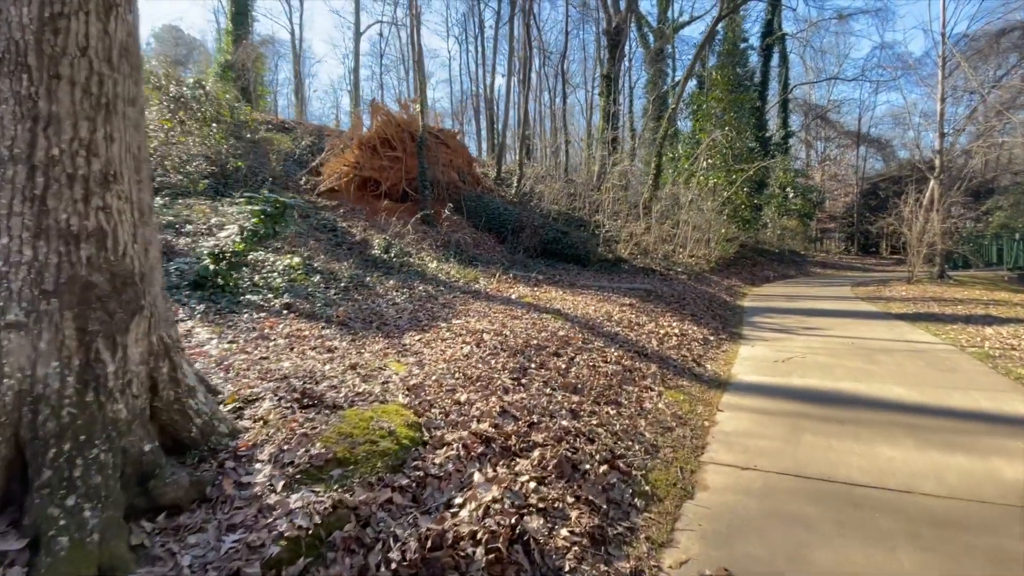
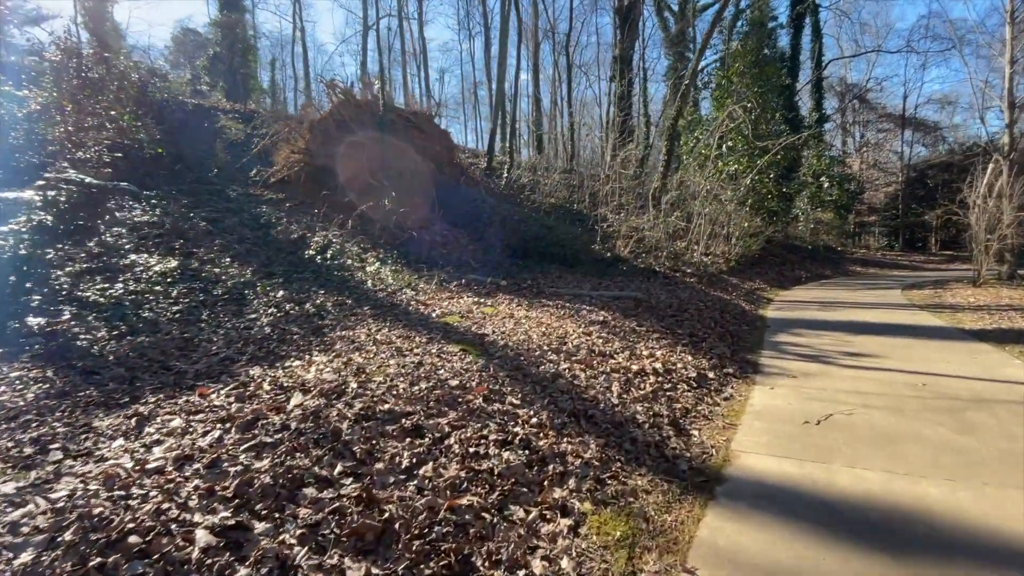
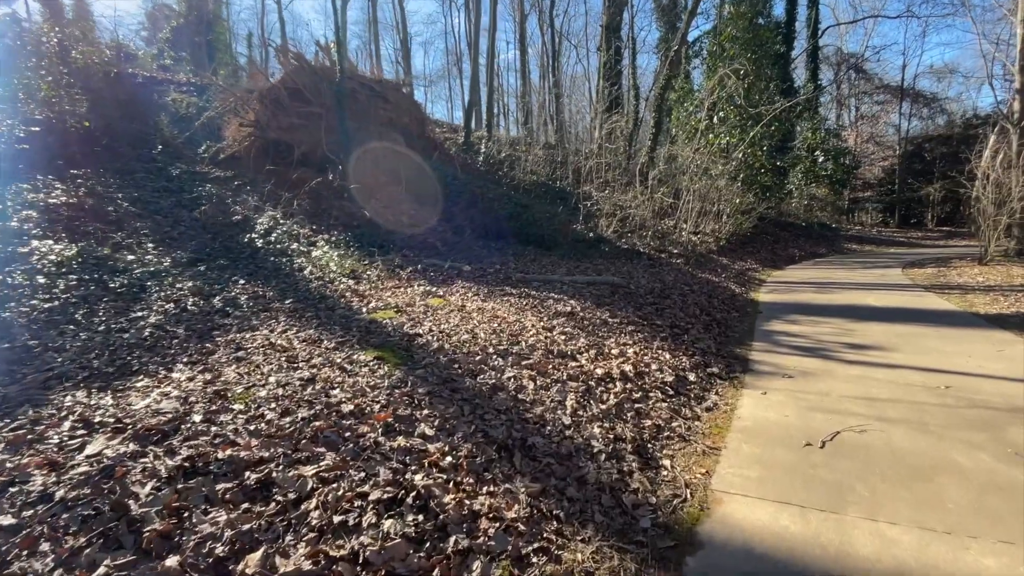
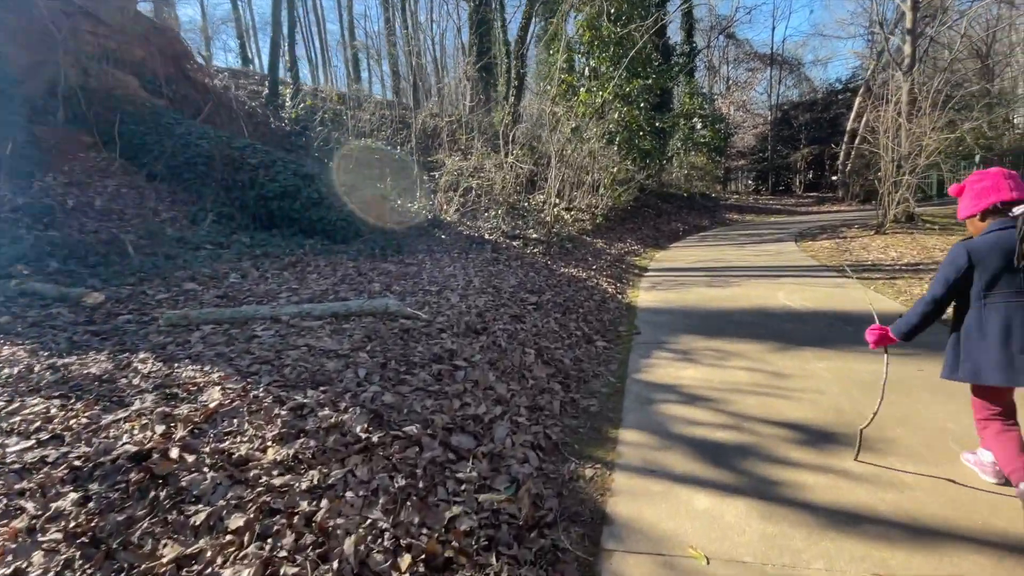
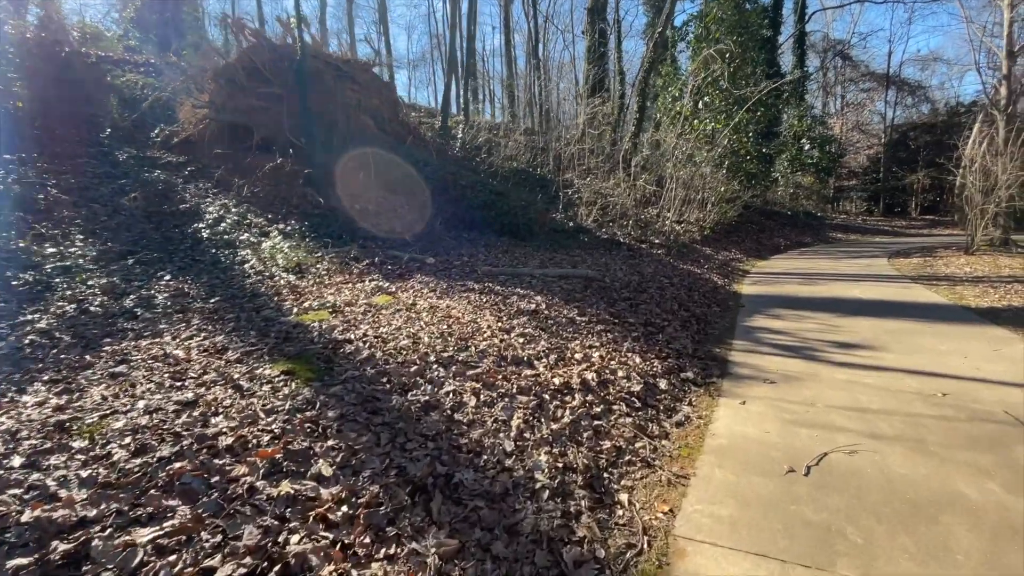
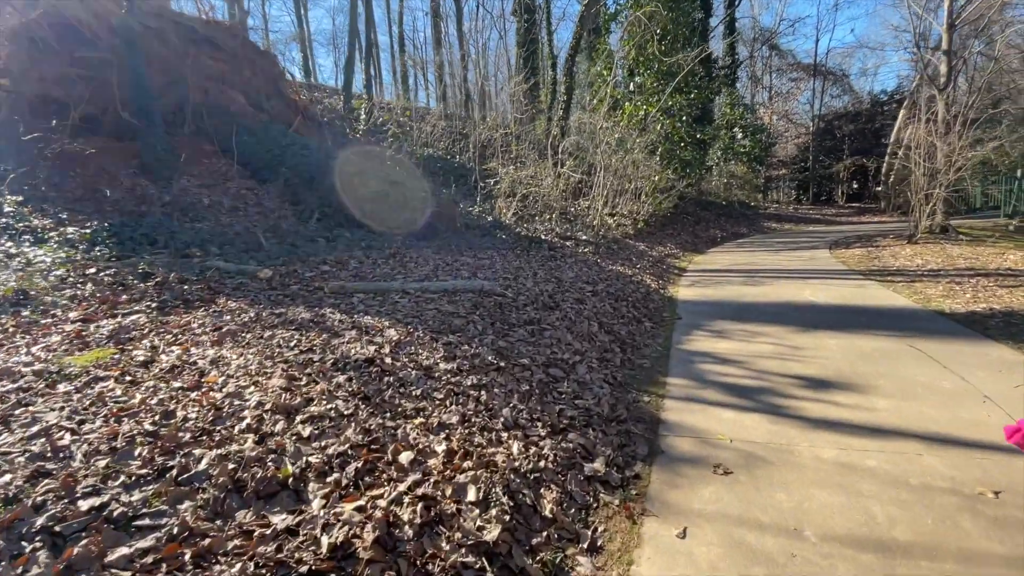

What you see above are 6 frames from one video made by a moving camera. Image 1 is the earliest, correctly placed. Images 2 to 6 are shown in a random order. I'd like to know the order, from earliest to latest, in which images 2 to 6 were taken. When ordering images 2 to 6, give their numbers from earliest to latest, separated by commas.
2, 3, 5, 6, 4
